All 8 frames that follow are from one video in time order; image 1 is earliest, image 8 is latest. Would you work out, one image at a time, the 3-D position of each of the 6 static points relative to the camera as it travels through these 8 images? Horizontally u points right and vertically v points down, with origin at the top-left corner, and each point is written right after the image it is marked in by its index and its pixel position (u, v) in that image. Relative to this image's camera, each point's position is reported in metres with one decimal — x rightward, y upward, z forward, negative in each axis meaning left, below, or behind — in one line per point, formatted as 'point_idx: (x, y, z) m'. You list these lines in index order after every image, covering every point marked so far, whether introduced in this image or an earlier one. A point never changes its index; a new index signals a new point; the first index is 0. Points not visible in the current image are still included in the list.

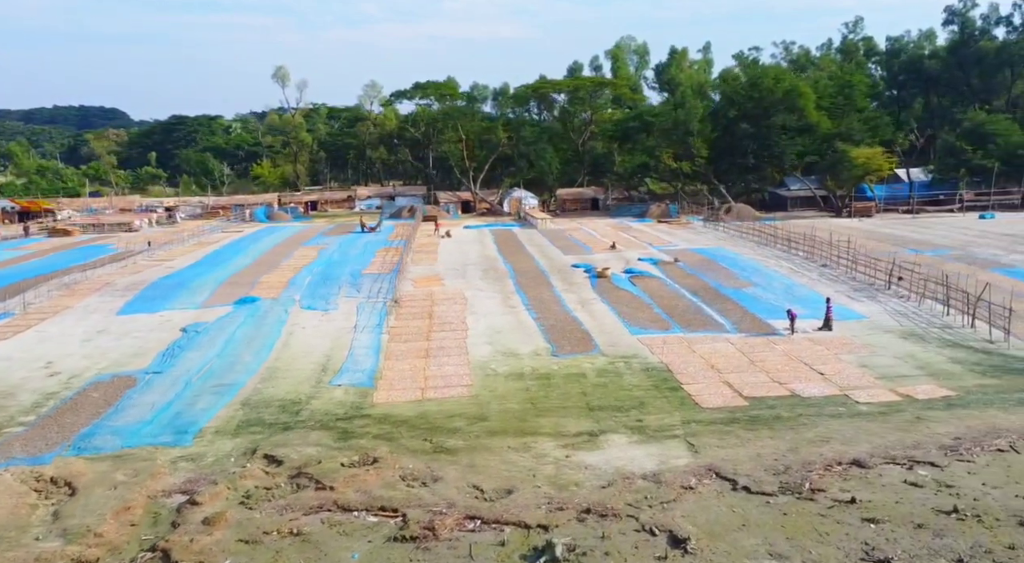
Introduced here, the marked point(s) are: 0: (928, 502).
0: (+7.3, -3.9, +13.5) m
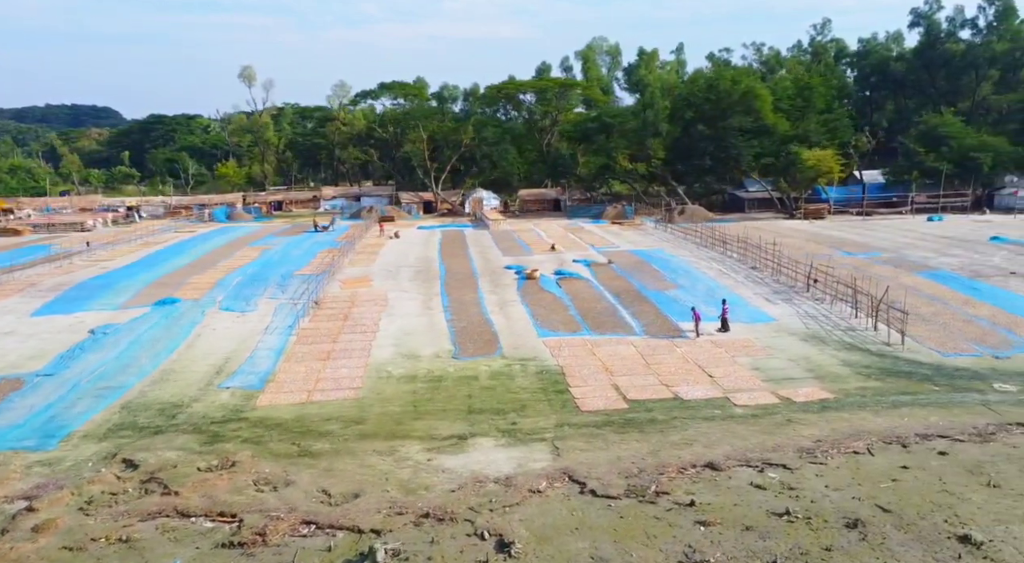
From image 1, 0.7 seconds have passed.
0: (+4.5, -4.0, +13.7) m
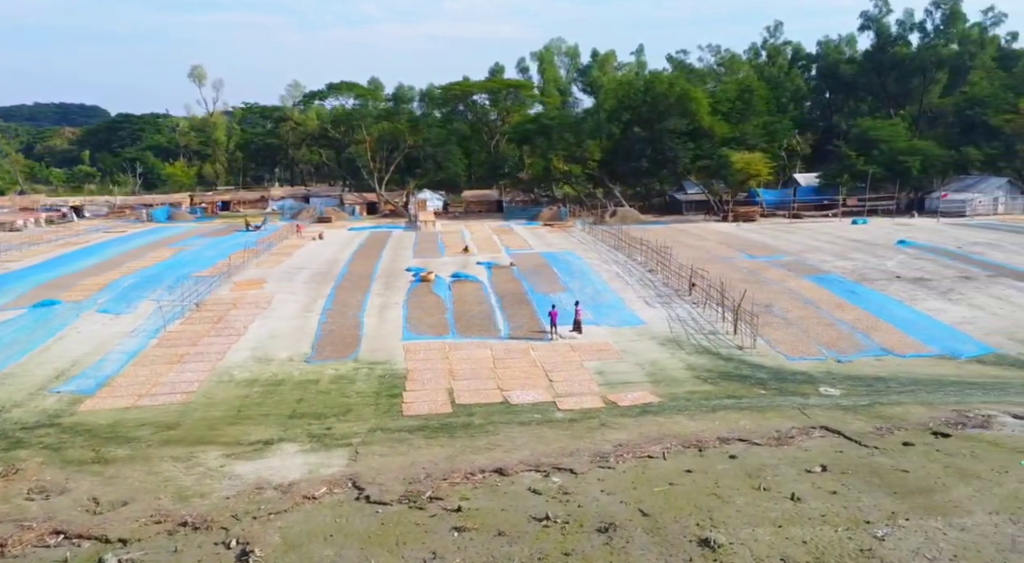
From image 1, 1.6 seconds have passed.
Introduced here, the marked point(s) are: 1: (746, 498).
0: (+0.4, -4.1, +13.8) m
1: (+4.3, -4.0, +14.2) m
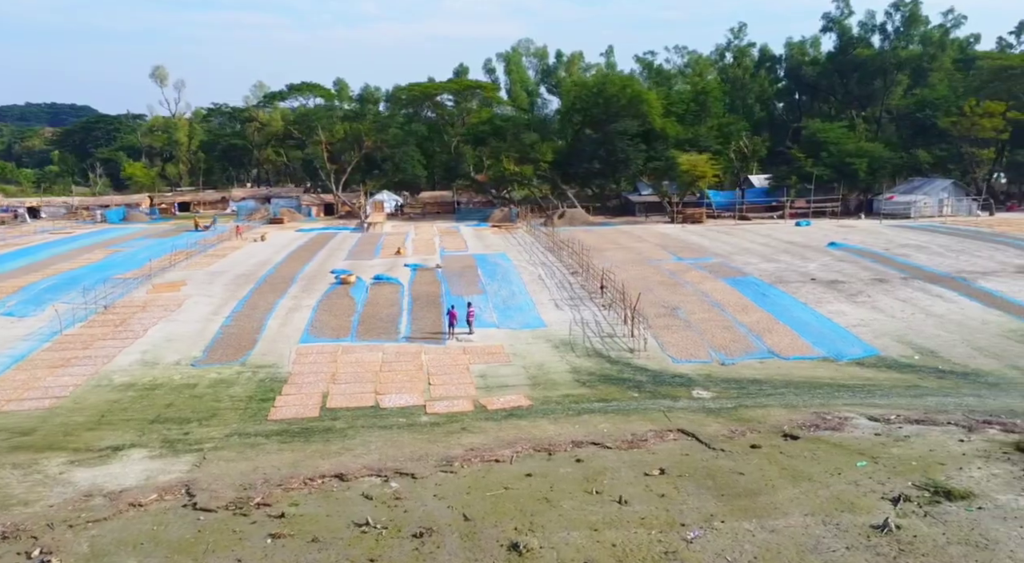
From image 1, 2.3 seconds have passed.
0: (-2.8, -4.2, +13.8) m
1: (+1.1, -4.1, +14.2) m
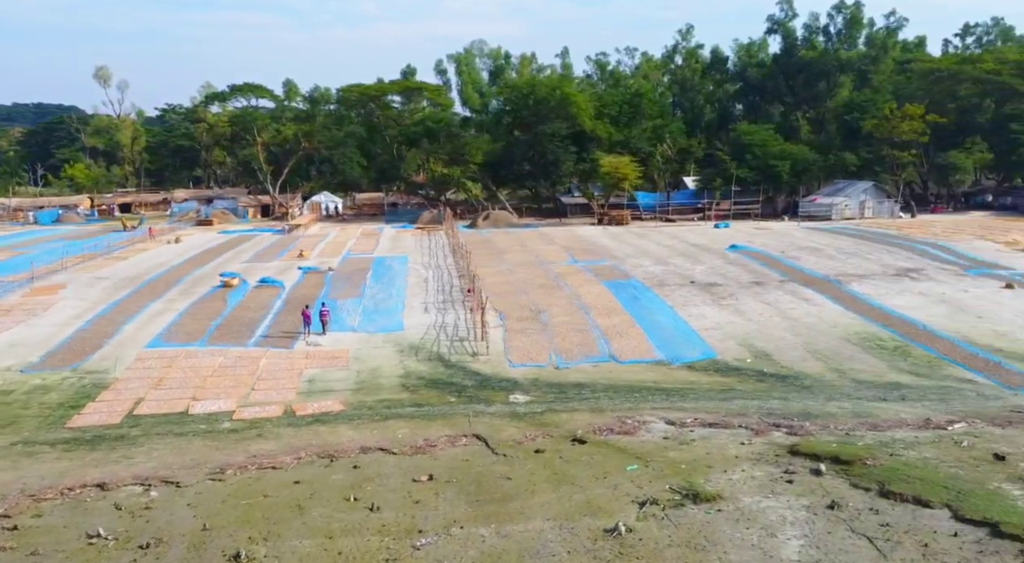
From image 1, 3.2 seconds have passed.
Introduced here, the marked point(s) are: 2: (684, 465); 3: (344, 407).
0: (-7.4, -4.3, +13.6) m
1: (-3.4, -4.2, +14.2) m
2: (+3.5, -3.8, +15.9) m
3: (-4.3, -3.2, +19.7) m
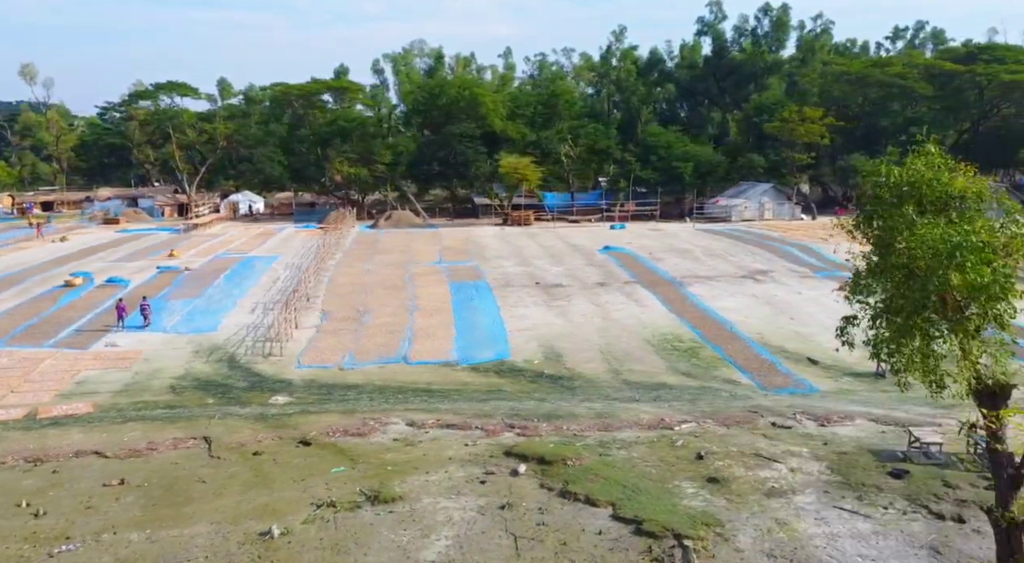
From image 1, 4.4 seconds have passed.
0: (-13.3, -4.3, +13.1) m
1: (-9.4, -4.2, +13.9) m
2: (-2.5, -3.8, +15.9) m
3: (-10.5, -3.2, +19.3) m
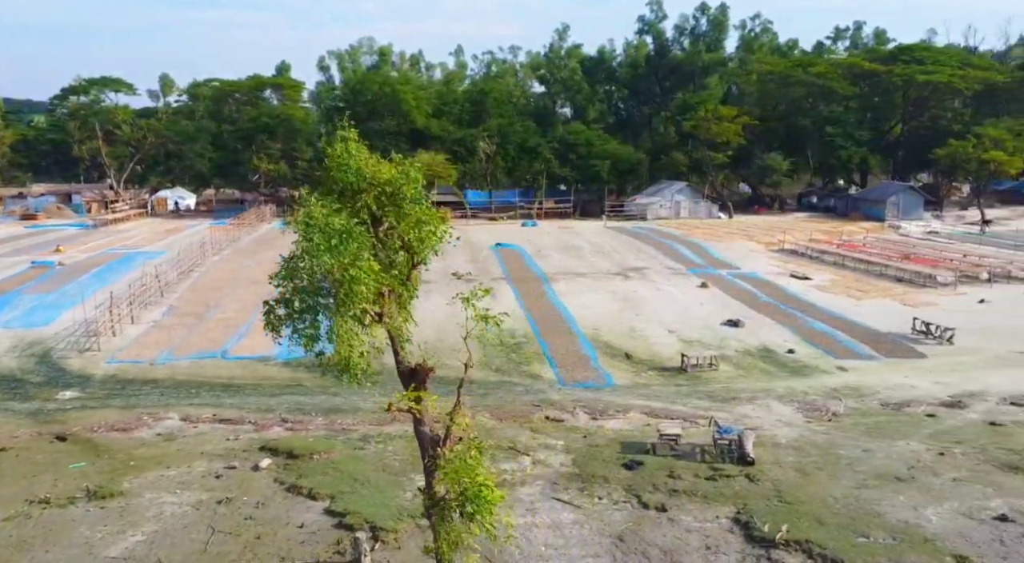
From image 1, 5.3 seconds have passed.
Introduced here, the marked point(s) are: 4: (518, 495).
0: (-18.4, -4.2, +12.5) m
1: (-14.5, -4.1, +13.4) m
2: (-7.7, -3.7, +15.6) m
3: (-15.8, -3.1, +18.8) m
4: (+0.1, -3.9, +14.2) m
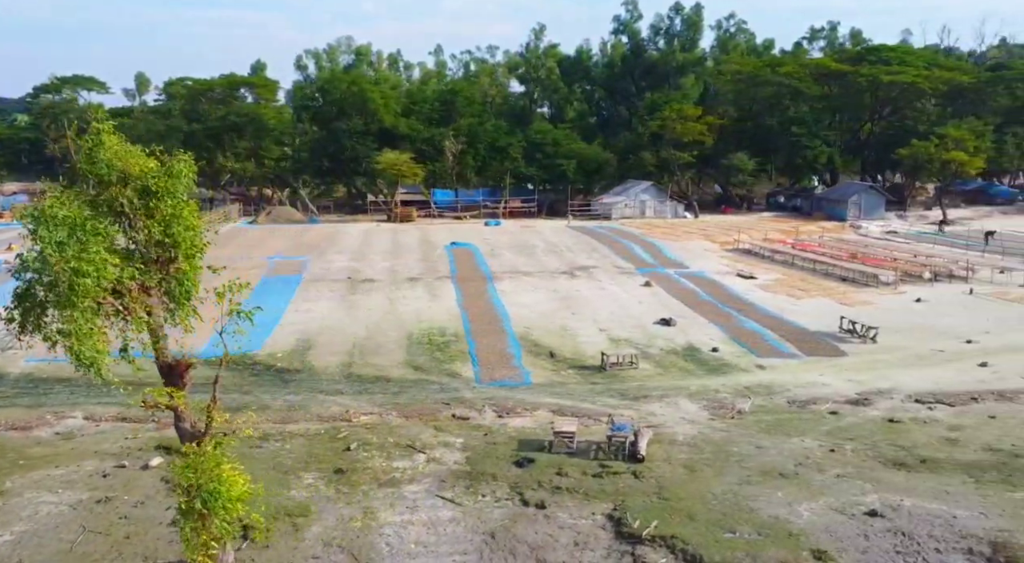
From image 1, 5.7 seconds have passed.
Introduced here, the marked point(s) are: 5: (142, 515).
0: (-20.5, -4.1, +12.1) m
1: (-16.6, -4.0, +13.1) m
2: (-9.8, -3.6, +15.5) m
3: (-18.0, -3.0, +18.5) m
4: (-2.0, -3.9, +14.2) m
5: (-6.4, -4.0, +13.3) m
